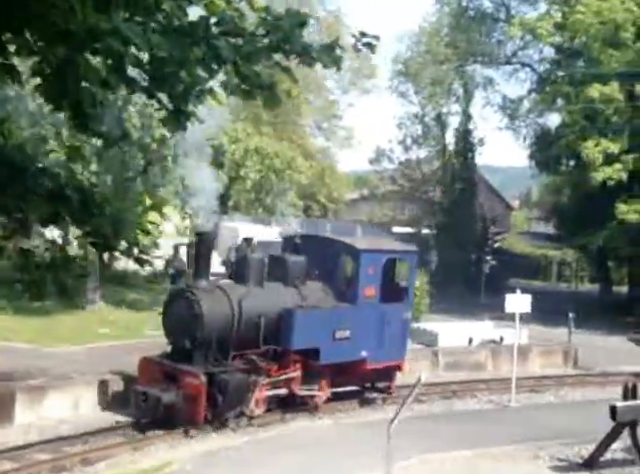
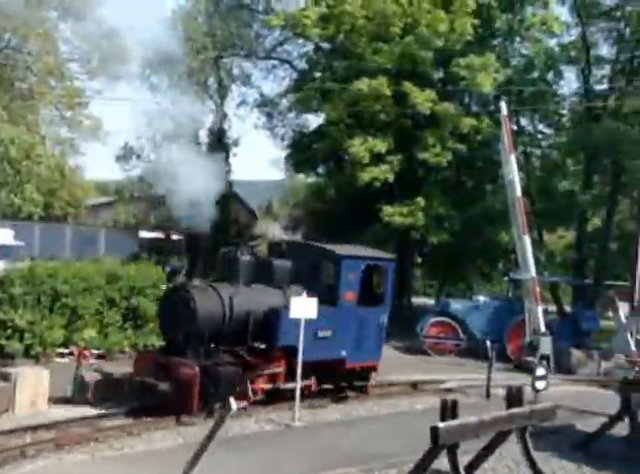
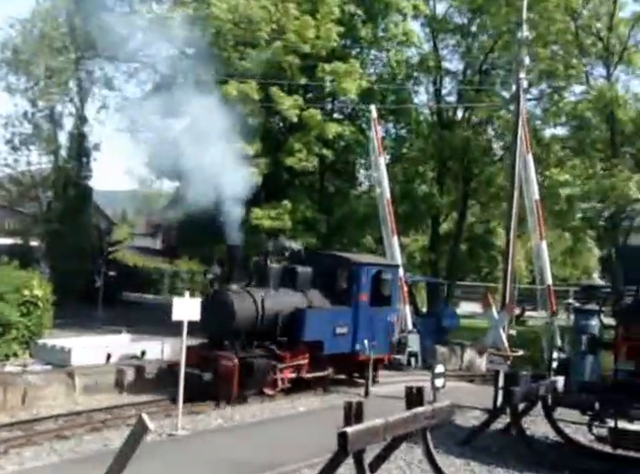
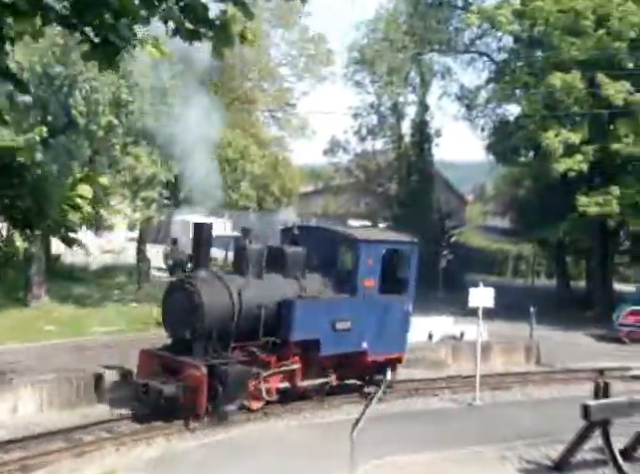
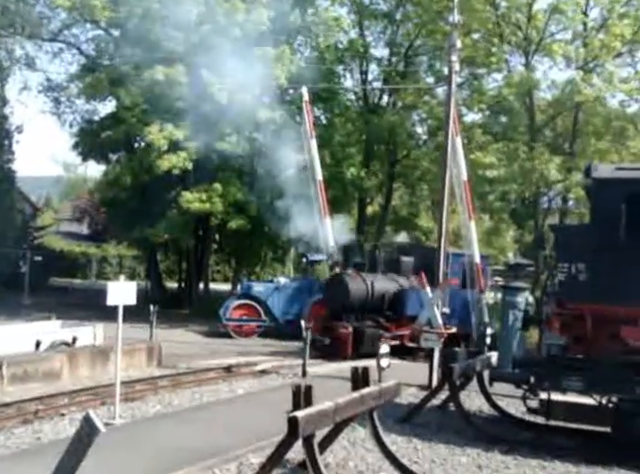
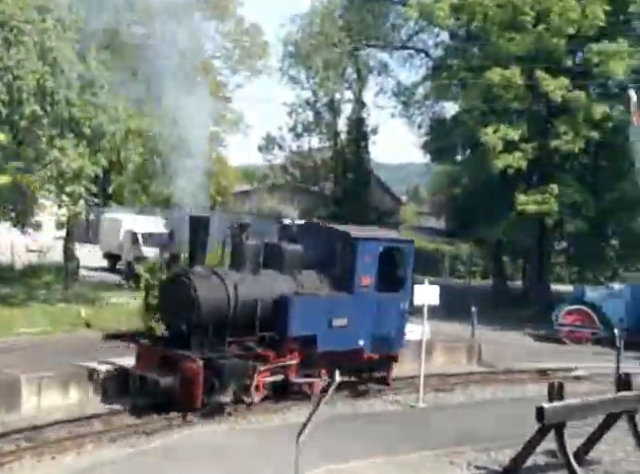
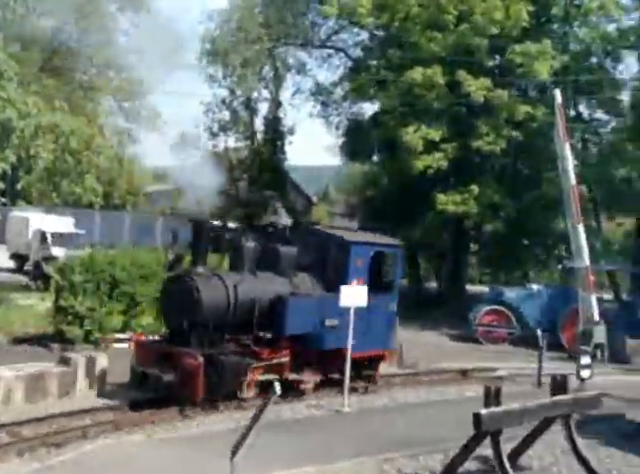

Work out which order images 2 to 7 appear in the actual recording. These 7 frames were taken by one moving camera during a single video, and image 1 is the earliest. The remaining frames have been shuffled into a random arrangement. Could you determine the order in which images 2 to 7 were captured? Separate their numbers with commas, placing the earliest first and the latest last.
4, 6, 7, 2, 3, 5
